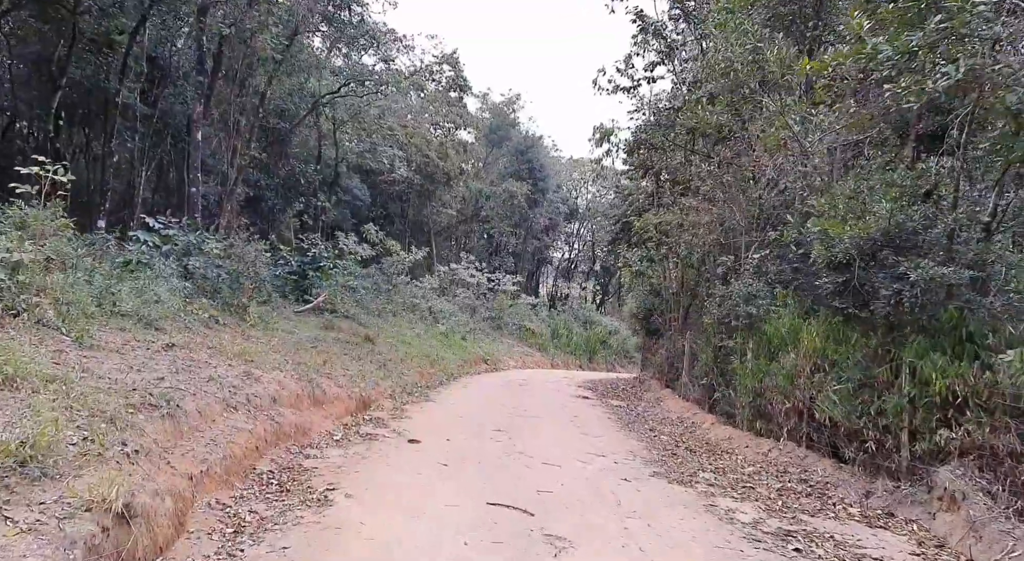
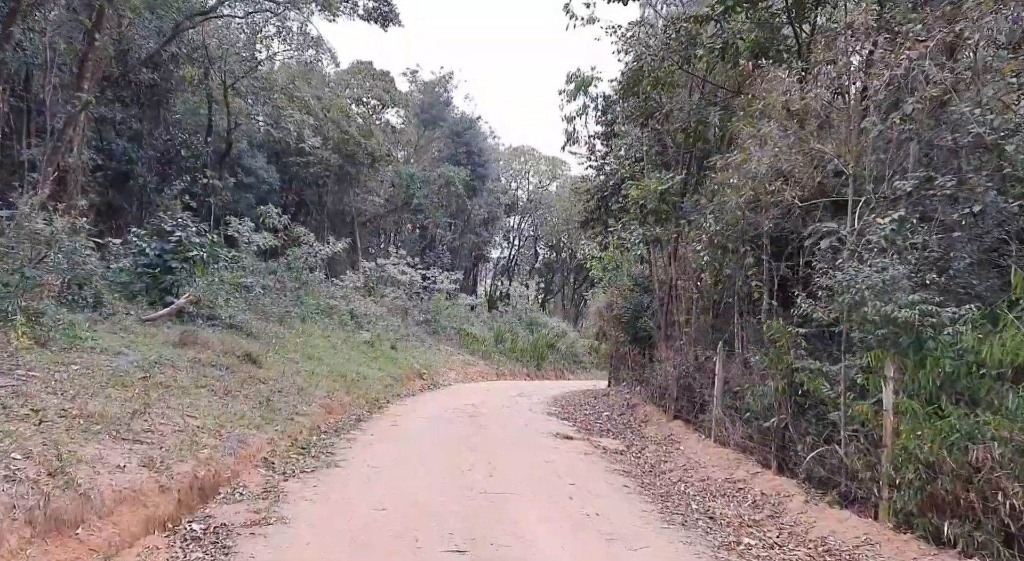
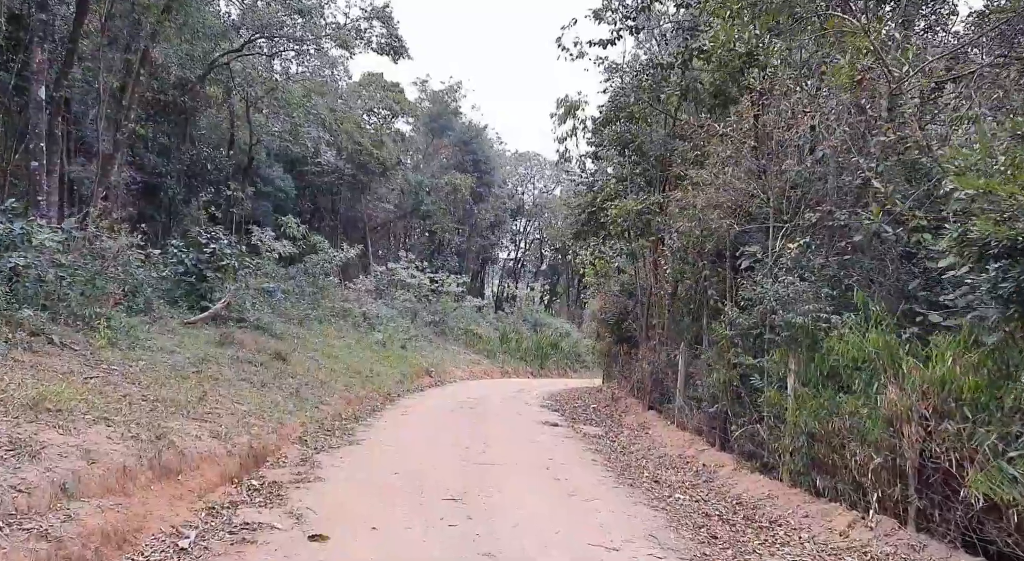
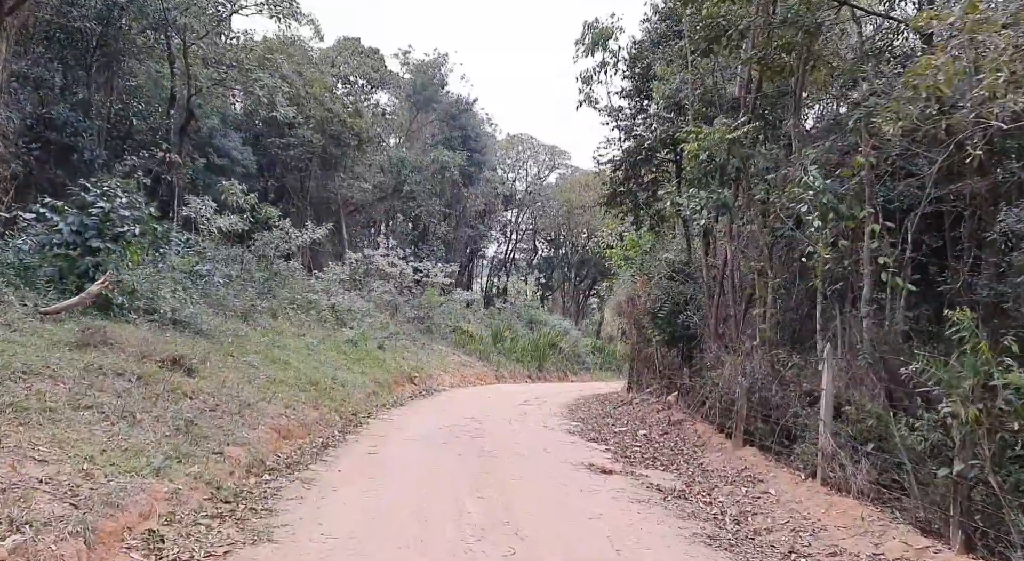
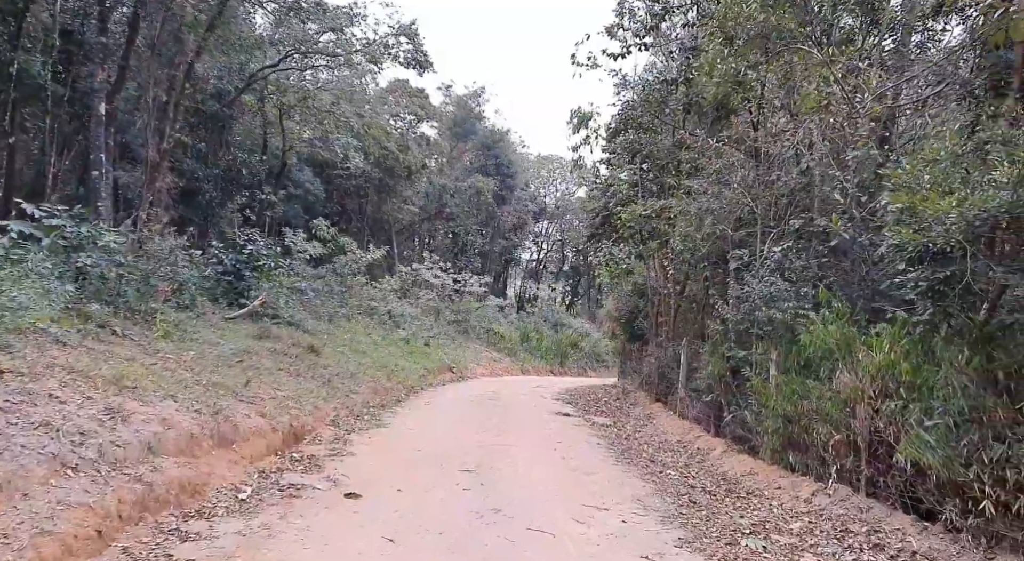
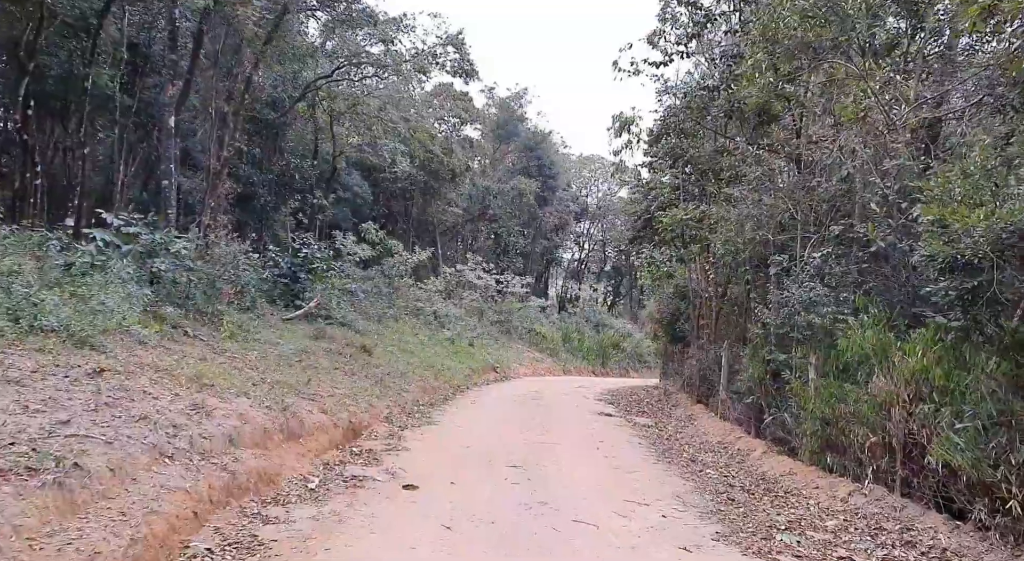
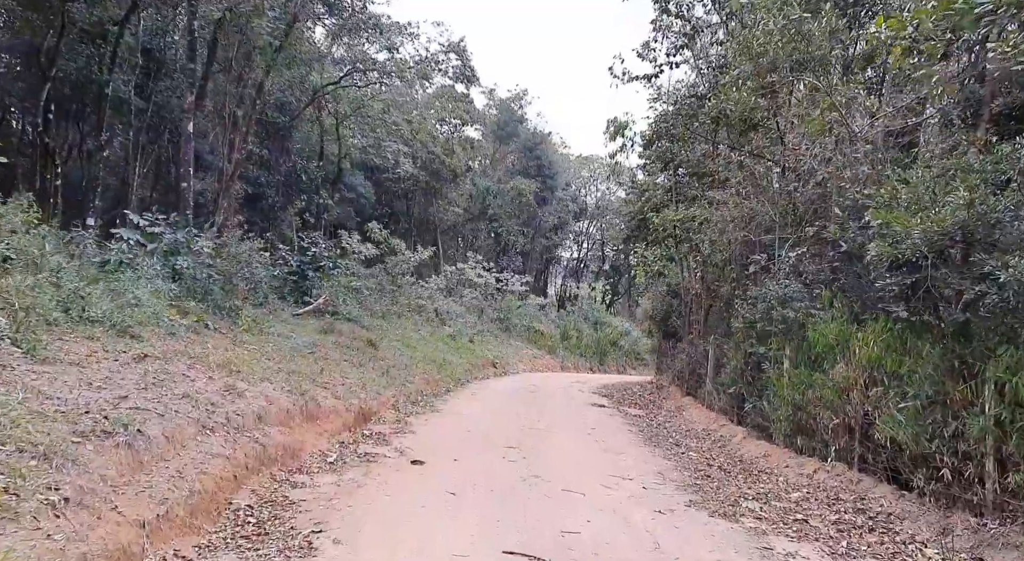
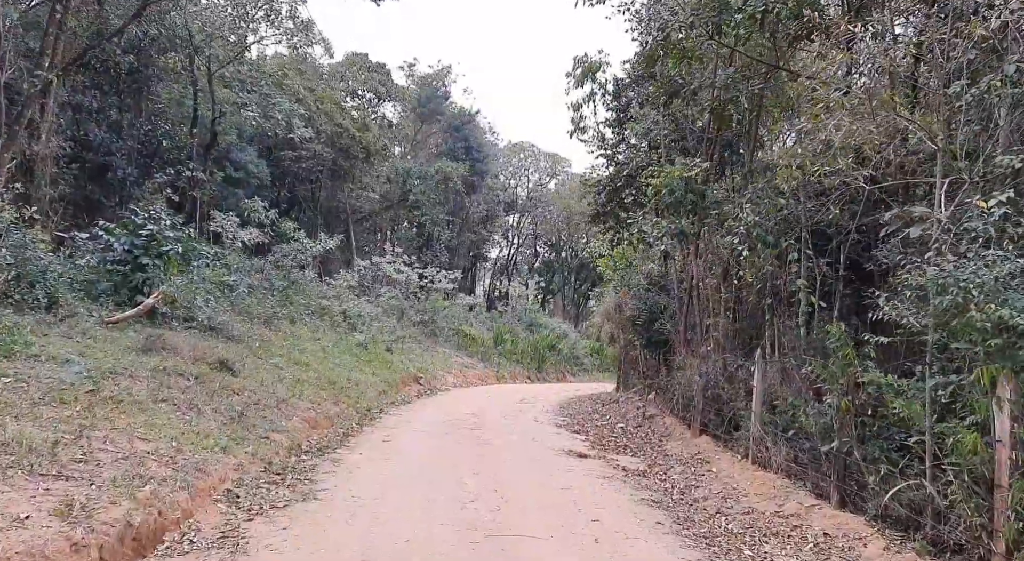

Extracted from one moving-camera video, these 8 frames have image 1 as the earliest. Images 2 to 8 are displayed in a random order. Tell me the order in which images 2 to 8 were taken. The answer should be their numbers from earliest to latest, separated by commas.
7, 6, 5, 3, 2, 8, 4
